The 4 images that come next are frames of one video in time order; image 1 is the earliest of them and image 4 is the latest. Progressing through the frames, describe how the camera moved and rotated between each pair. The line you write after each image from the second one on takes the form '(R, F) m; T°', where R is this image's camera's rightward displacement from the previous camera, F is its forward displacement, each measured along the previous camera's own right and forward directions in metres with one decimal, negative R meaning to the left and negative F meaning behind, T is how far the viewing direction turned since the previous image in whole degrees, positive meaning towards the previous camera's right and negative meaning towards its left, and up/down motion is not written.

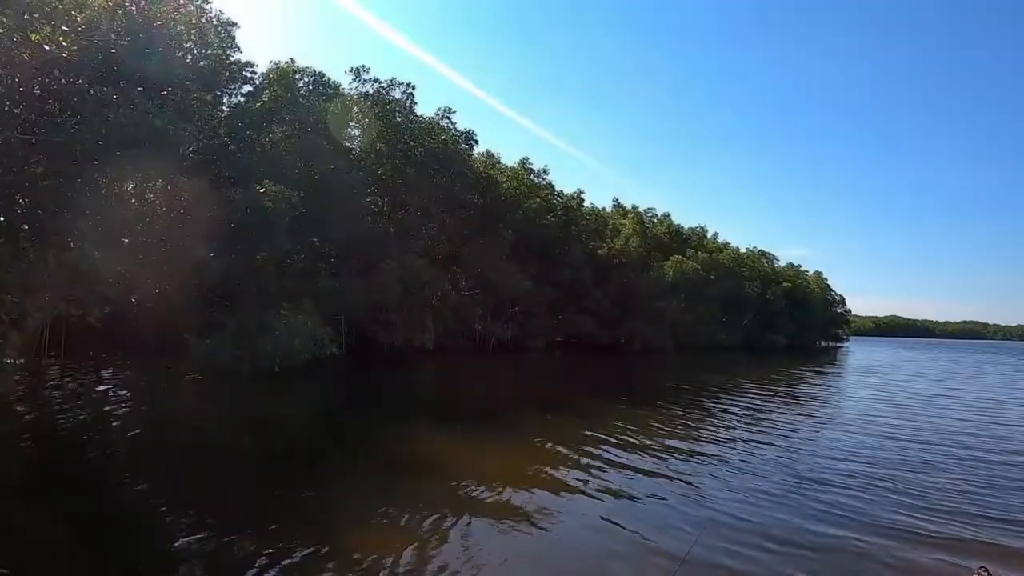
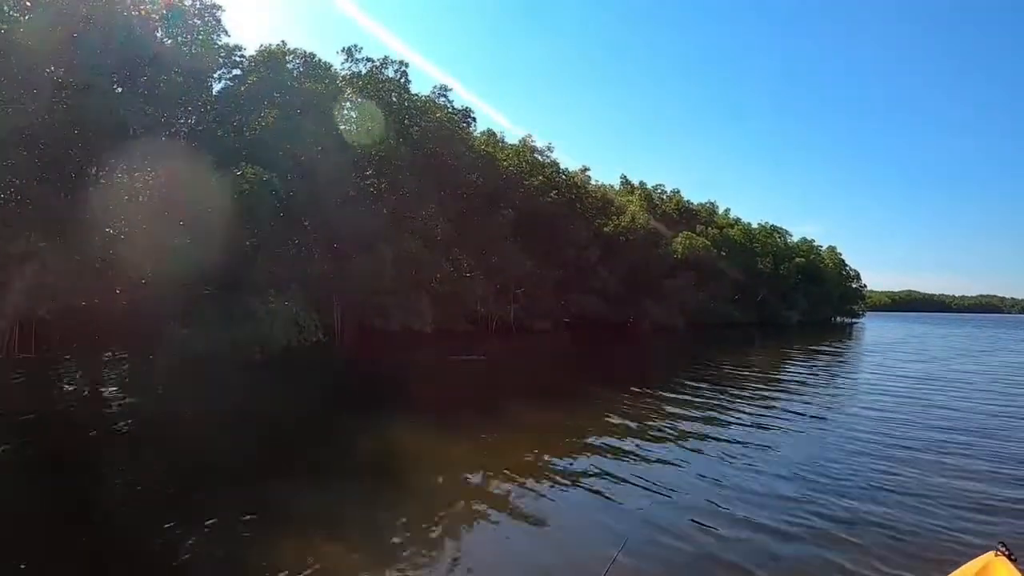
(+0.7, +0.4) m; -1°
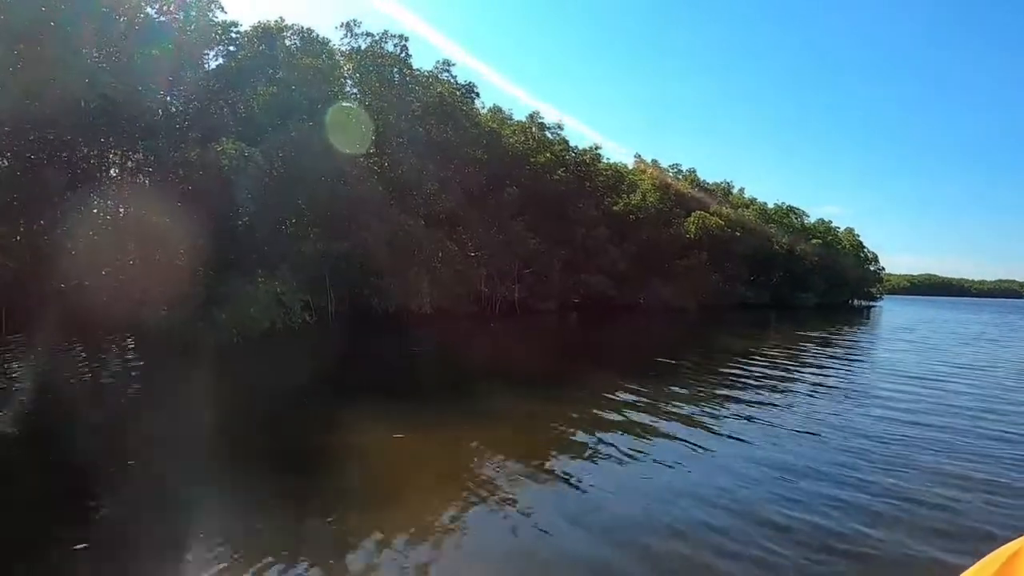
(+0.7, +0.3) m; -2°
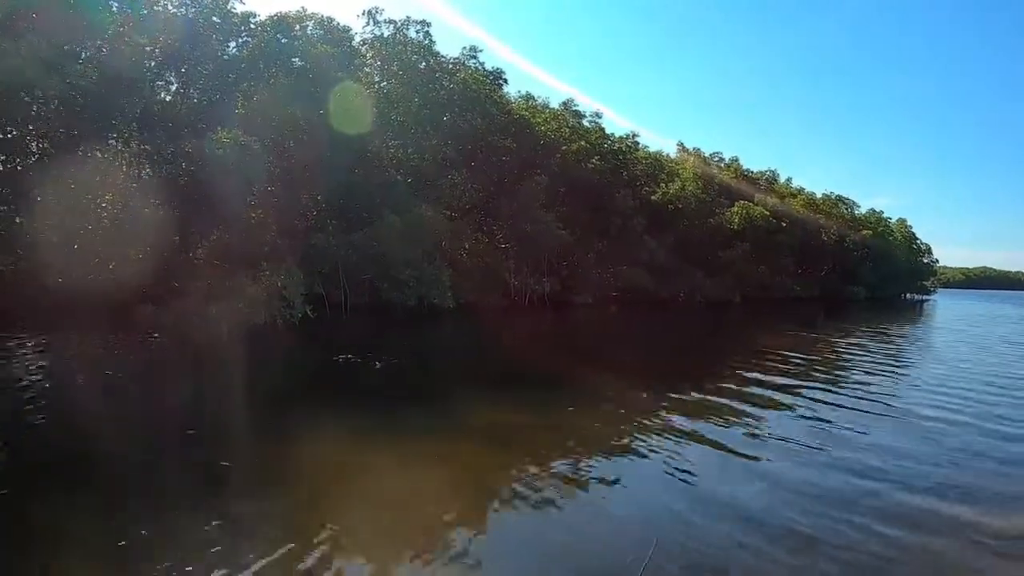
(+0.8, +0.7) m; -4°
